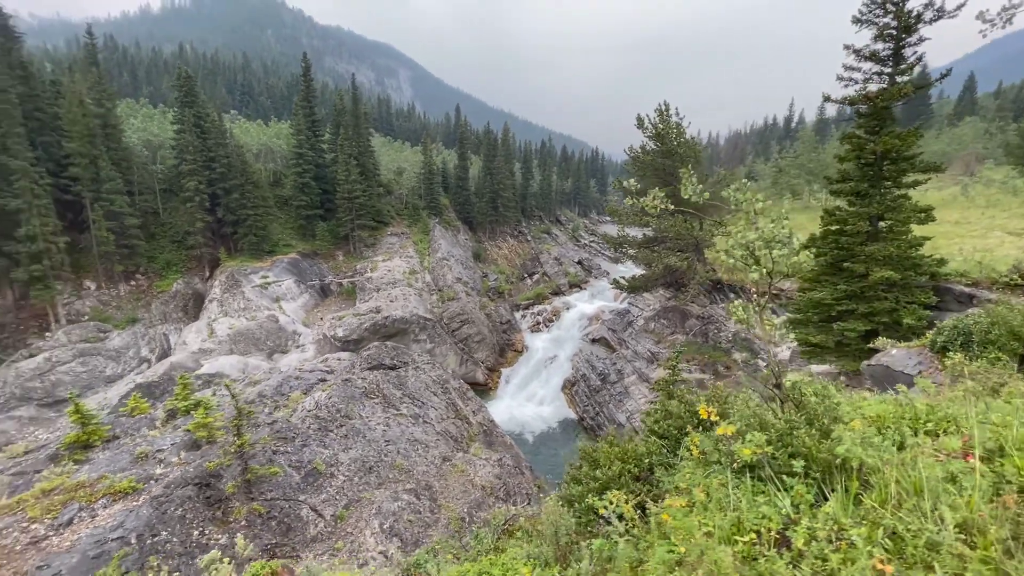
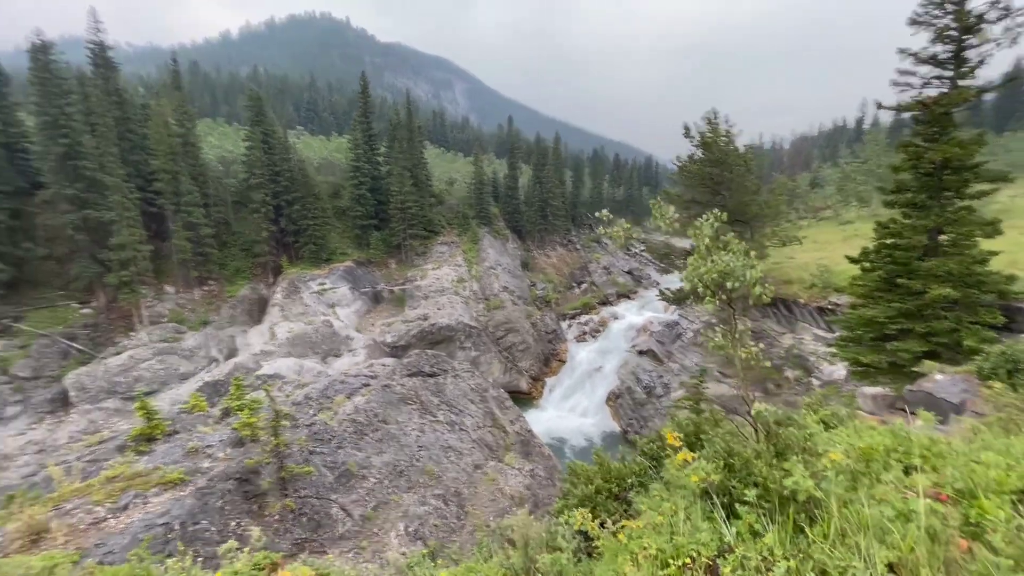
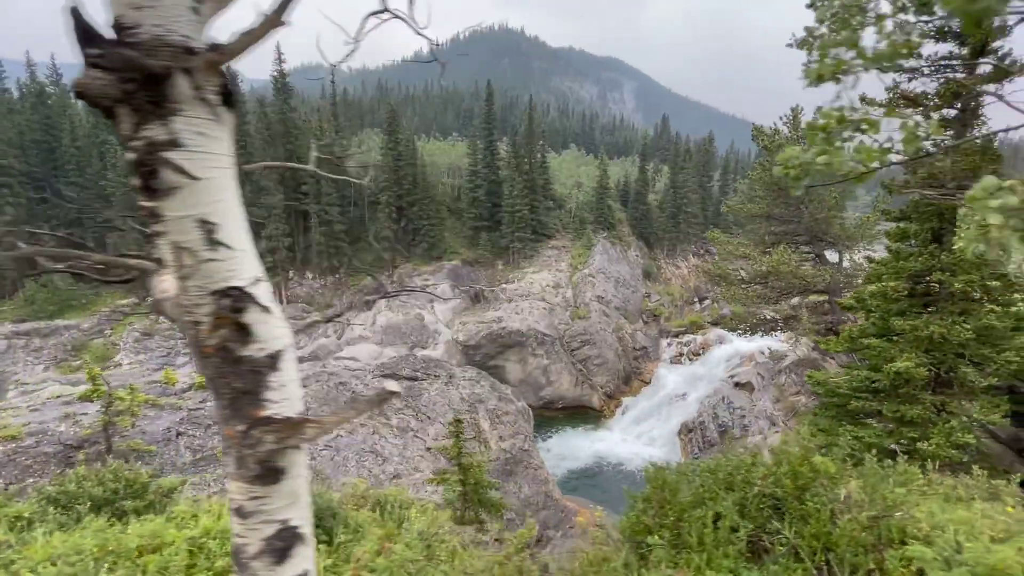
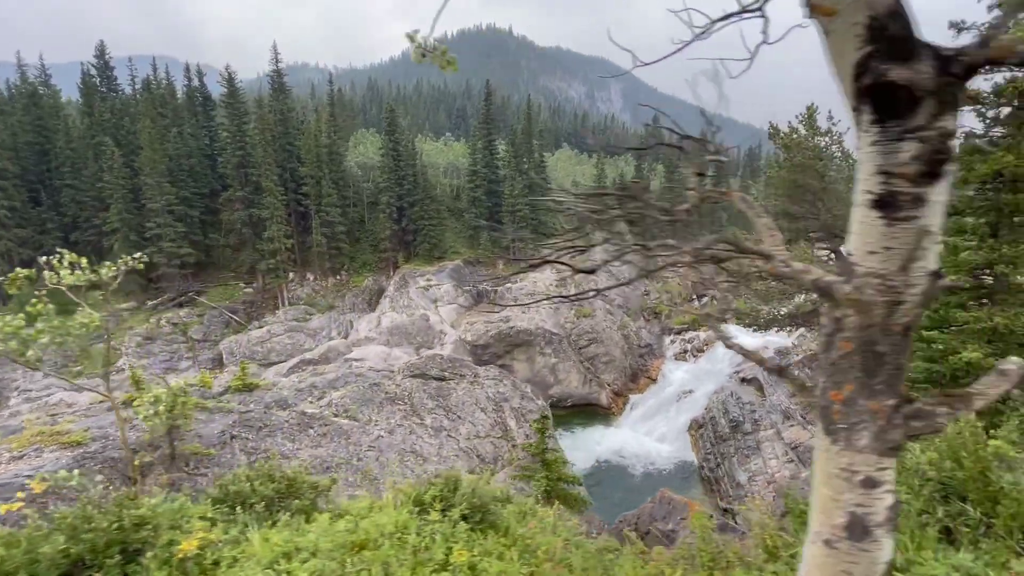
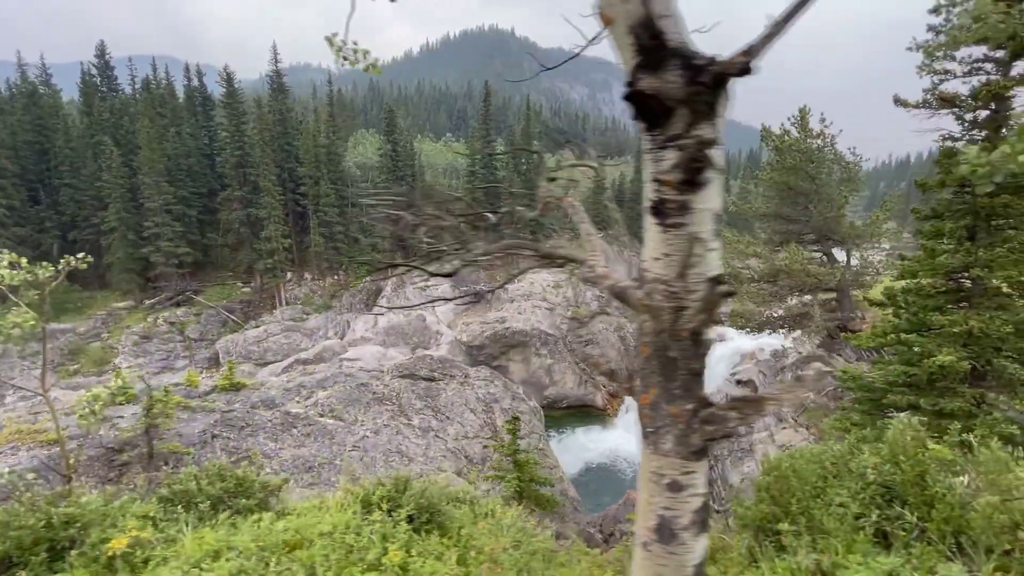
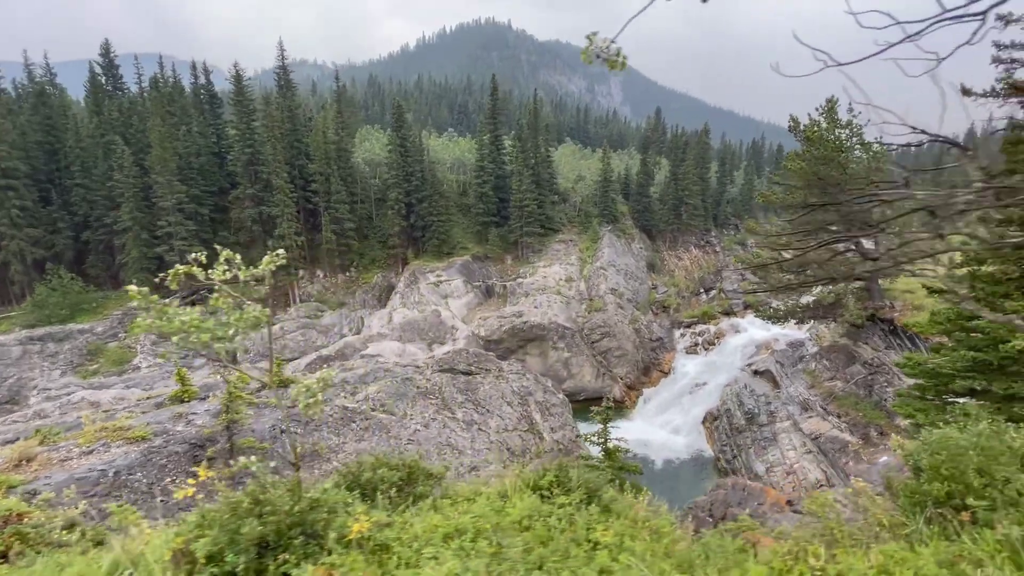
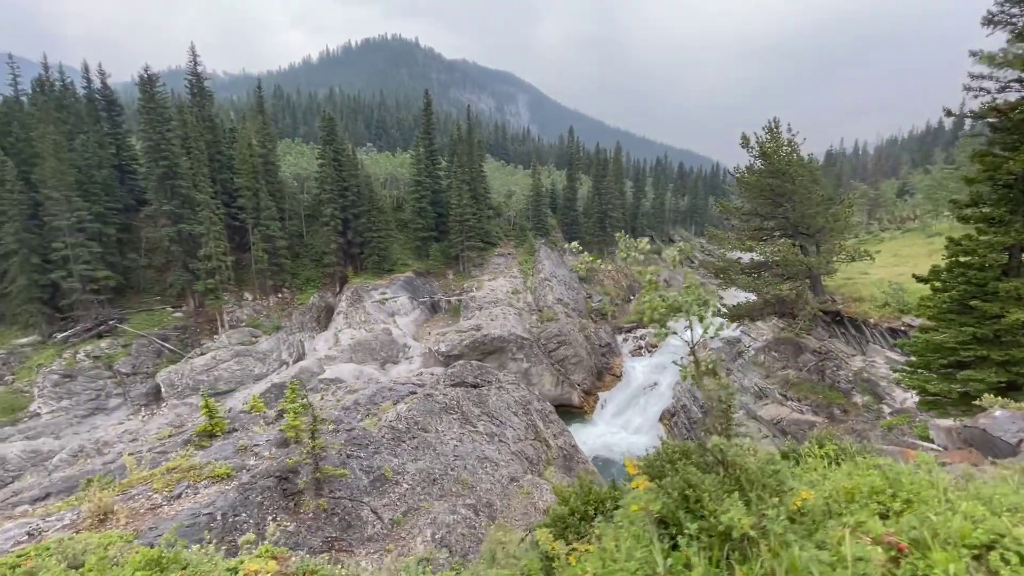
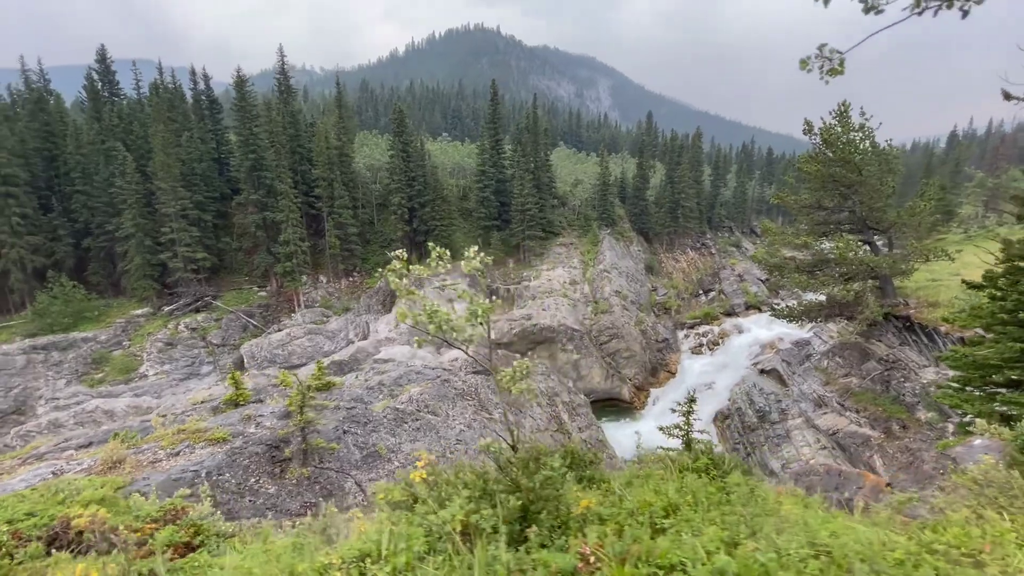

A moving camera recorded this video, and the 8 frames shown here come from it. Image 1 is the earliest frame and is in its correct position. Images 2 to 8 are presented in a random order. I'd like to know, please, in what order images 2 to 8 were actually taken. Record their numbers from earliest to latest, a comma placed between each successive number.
2, 7, 8, 6, 4, 5, 3
